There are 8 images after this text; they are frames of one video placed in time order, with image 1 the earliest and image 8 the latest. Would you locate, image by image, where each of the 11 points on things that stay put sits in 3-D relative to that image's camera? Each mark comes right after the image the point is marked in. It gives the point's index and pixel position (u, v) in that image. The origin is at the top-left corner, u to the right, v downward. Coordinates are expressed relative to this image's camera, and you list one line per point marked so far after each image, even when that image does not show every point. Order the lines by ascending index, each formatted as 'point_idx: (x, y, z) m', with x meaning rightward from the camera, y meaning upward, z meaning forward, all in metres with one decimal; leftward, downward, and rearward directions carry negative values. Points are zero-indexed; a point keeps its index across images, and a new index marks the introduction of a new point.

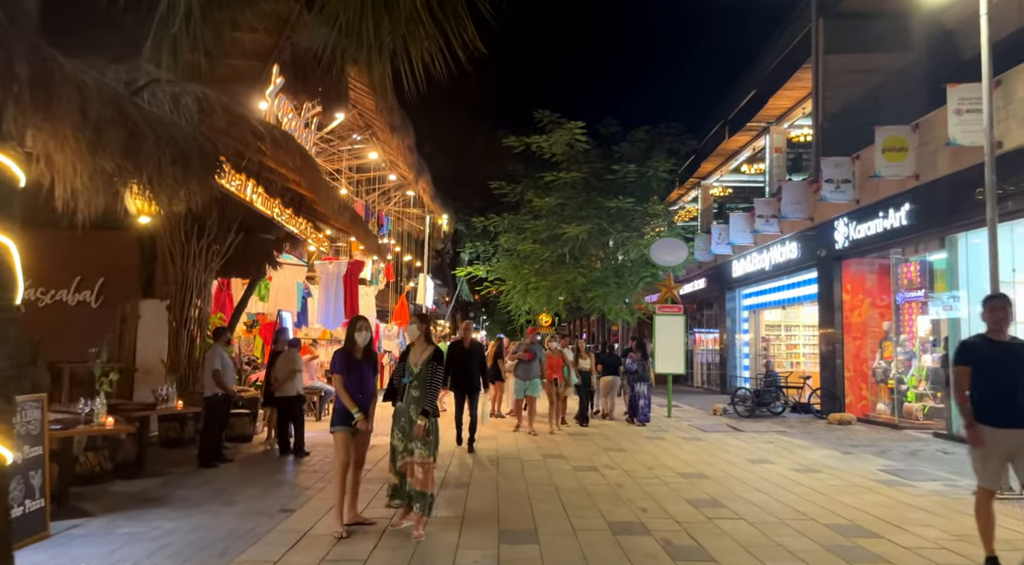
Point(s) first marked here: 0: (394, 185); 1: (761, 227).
0: (-3.2, +2.6, +19.2) m
1: (+5.5, +1.2, +15.7) m
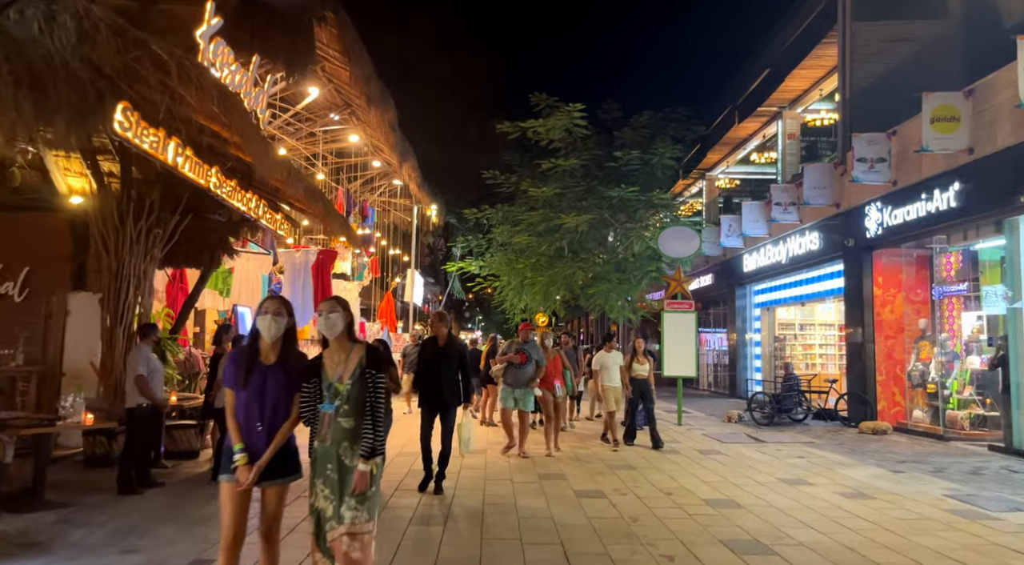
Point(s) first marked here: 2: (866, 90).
0: (-3.3, +2.7, +17.8) m
1: (+5.3, +1.3, +14.3) m
2: (+6.1, +3.3, +12.4) m
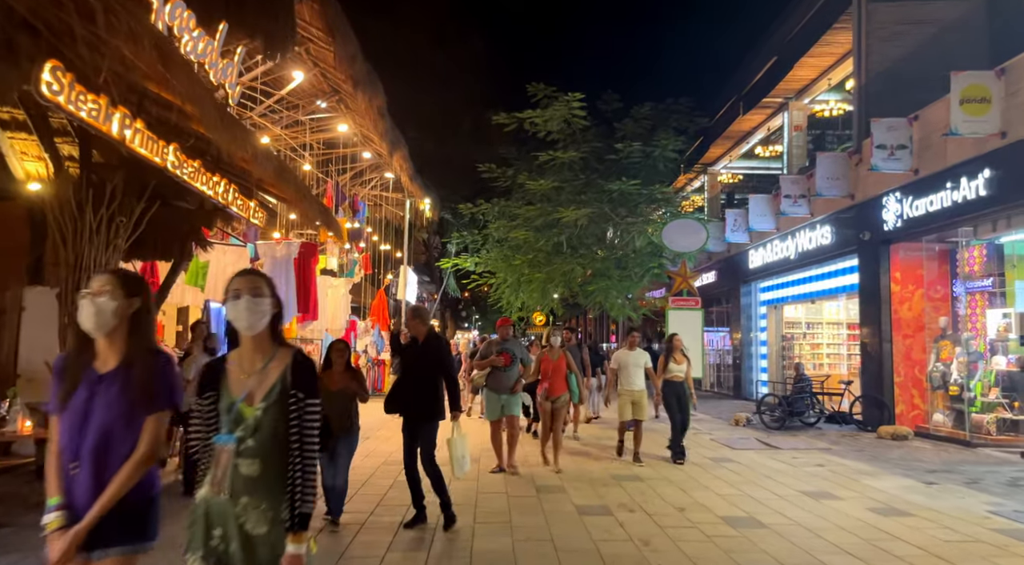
0: (-3.4, +2.8, +17.0) m
1: (+5.3, +1.4, +13.6) m
2: (+6.1, +3.4, +11.7) m
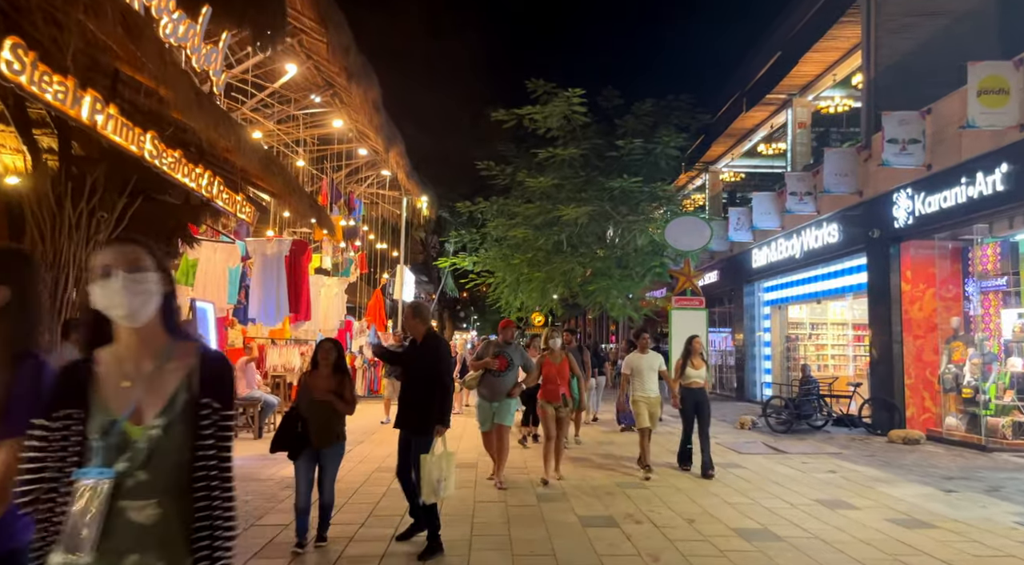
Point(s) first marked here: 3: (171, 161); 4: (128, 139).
0: (-3.4, +2.8, +16.7) m
1: (+5.2, +1.4, +13.3) m
2: (+6.0, +3.4, +11.4) m
3: (-2.7, +1.0, +5.7) m
4: (-2.7, +1.0, +5.0) m
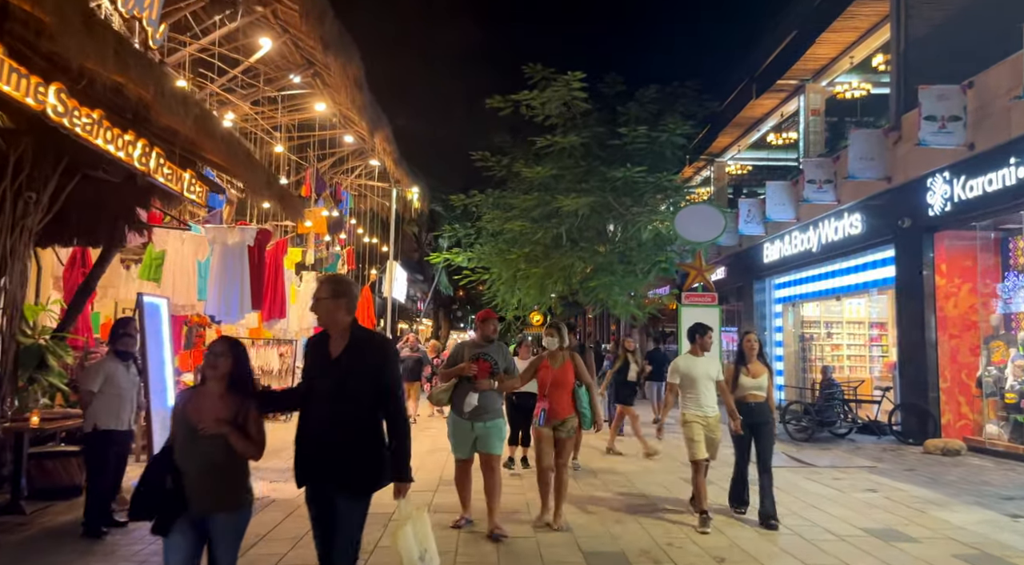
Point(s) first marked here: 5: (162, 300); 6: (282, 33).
0: (-3.5, +2.9, +15.7) m
1: (+5.2, +1.5, +12.3) m
2: (+6.0, +3.5, +10.4) m
3: (-2.8, +1.0, +4.7) m
4: (-2.7, +1.1, +4.0) m
5: (-3.6, -0.2, +7.5) m
6: (-3.3, +3.5, +10.1) m
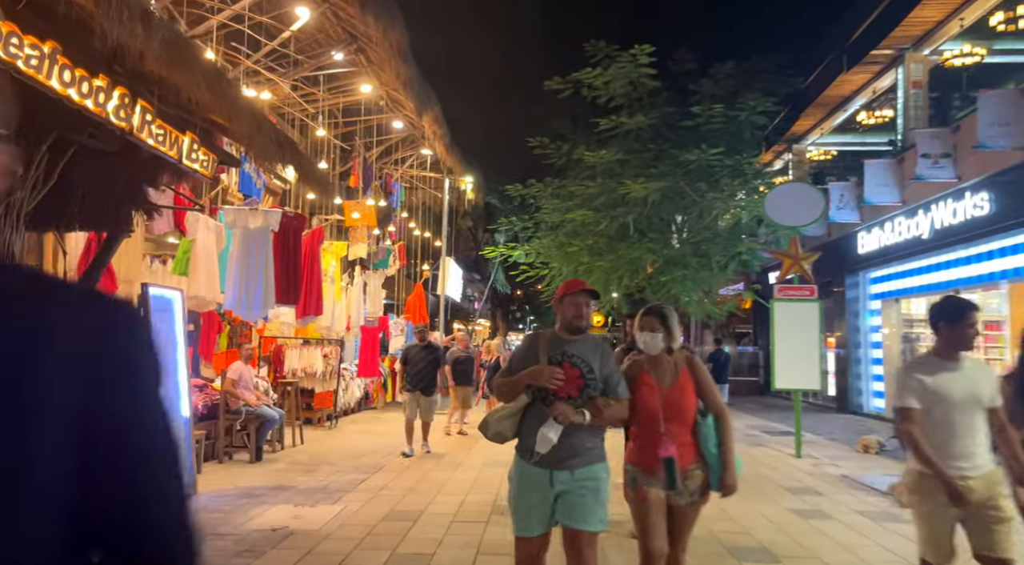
0: (-2.3, +3.0, +14.6) m
1: (+6.1, +1.6, +10.5) m
2: (+6.7, +3.6, +8.6) m
3: (-2.4, +1.1, +3.6) m
4: (-2.4, +1.2, +2.9) m
5: (-3.0, -0.1, +6.5) m
6: (-2.5, +3.6, +9.0) m
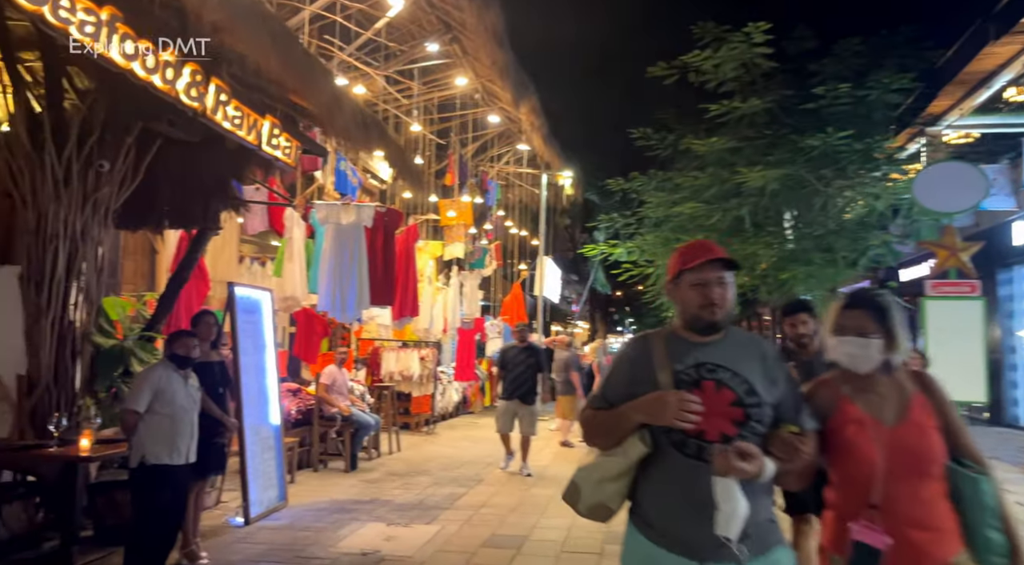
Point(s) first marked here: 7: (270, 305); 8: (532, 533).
0: (-0.3, +3.0, +14.1) m
1: (+7.5, +1.7, +8.9) m
2: (+7.8, +3.7, +6.9) m
3: (-1.9, +1.2, +3.2) m
4: (-2.0, +1.2, +2.5) m
5: (-2.1, -0.1, +6.1) m
6: (-1.2, +3.6, +8.6) m
7: (-2.1, -0.2, +6.1) m
8: (+0.2, -2.0, +5.6) m
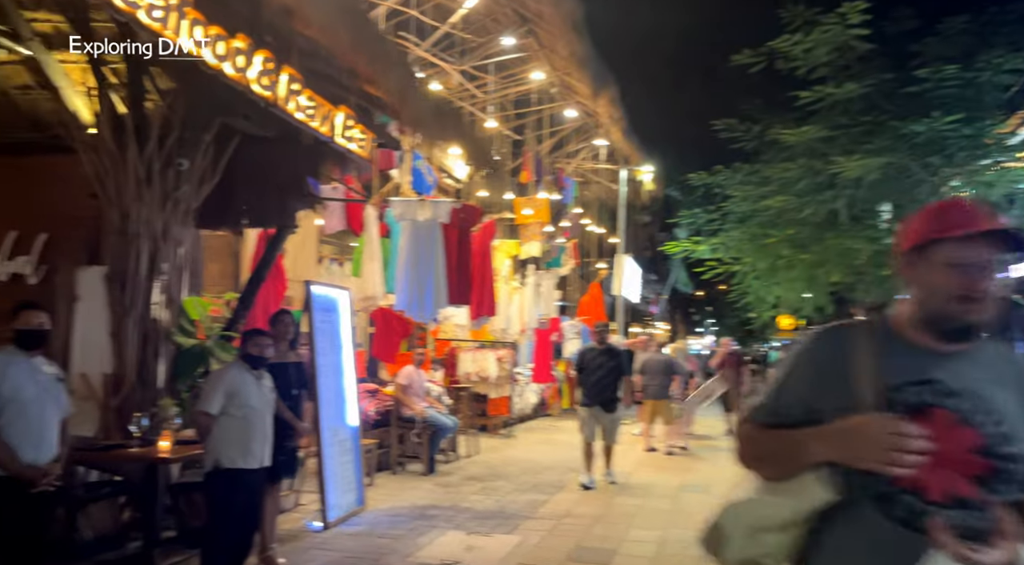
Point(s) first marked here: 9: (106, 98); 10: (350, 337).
0: (+1.2, +3.0, +13.8) m
1: (+8.4, +1.8, +7.8) m
2: (+8.5, +3.8, +5.7) m
3: (-1.5, +1.2, +3.0) m
4: (-1.7, +1.2, +2.4) m
5: (-1.4, -0.1, +6.0) m
6: (-0.3, +3.6, +8.3) m
7: (-1.4, -0.2, +6.0) m
8: (+0.8, -1.9, +5.2) m
9: (-2.9, +1.3, +5.1) m
10: (-1.4, -0.5, +6.0) m
